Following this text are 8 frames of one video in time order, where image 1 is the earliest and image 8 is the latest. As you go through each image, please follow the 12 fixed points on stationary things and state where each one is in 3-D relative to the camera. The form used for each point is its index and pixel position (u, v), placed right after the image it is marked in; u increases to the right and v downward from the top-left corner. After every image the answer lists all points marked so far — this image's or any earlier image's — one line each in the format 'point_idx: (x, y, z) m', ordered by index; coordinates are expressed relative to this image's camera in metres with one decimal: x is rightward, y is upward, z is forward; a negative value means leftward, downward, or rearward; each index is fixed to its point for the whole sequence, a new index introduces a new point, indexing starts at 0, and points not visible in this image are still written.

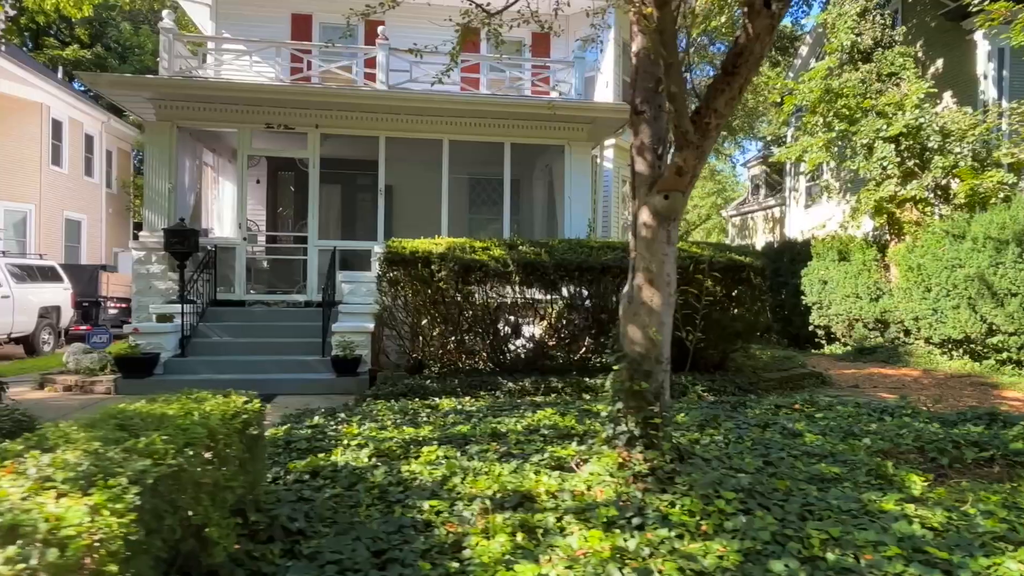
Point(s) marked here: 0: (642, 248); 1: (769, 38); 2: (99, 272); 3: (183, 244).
0: (+0.7, +0.2, +3.6) m
1: (+1.3, +1.3, +3.2) m
2: (-10.1, +0.4, +15.7) m
3: (-4.3, +0.6, +8.3) m
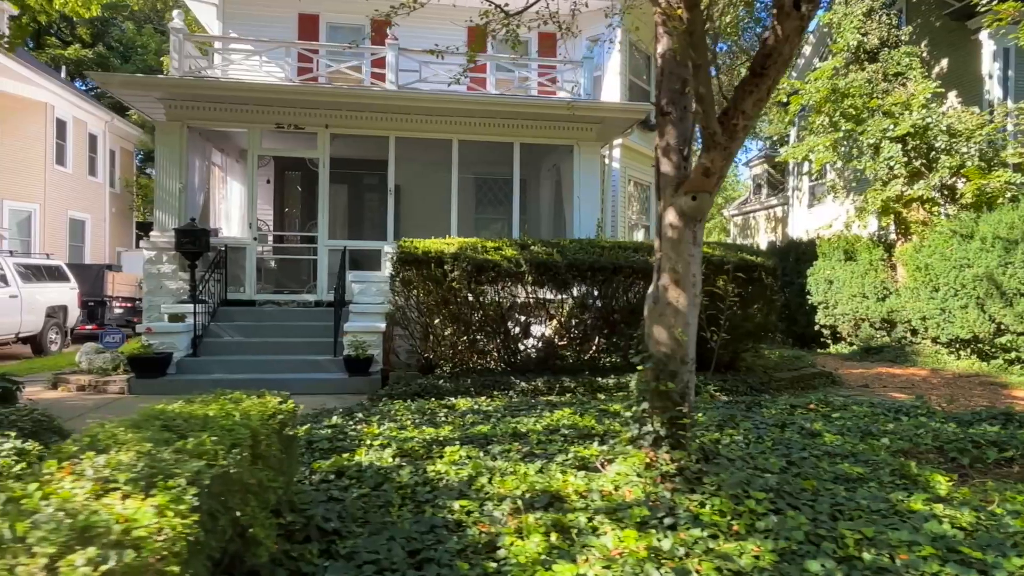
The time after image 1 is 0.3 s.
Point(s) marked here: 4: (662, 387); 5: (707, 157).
0: (+0.9, +0.2, +3.6) m
1: (+1.5, +1.3, +3.3) m
2: (-10.0, +0.4, +15.7) m
3: (-4.1, +0.6, +8.3) m
4: (+0.9, -0.6, +3.6) m
5: (+1.0, +0.7, +3.4) m
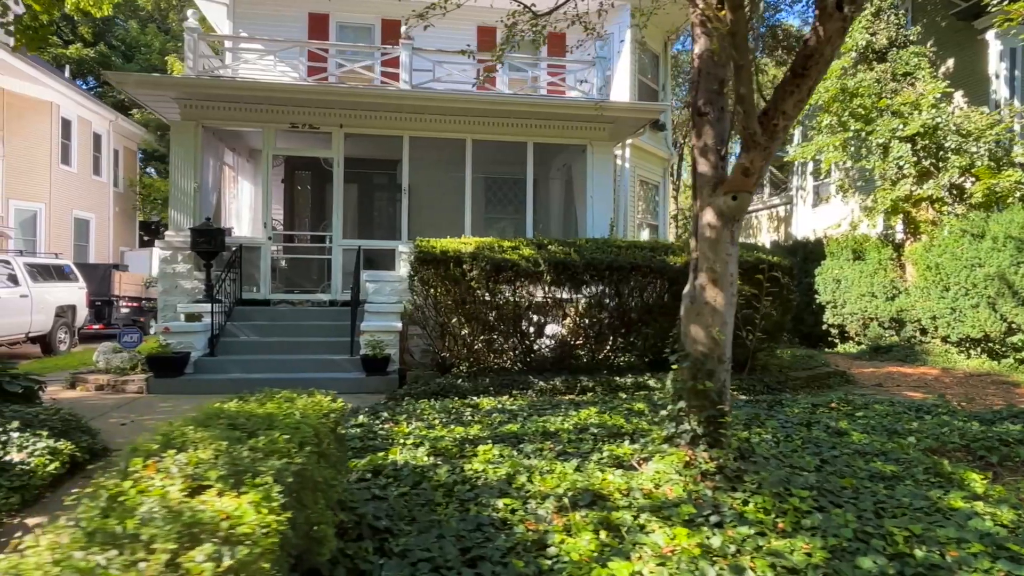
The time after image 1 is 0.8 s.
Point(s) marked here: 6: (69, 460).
0: (+1.1, +0.2, +3.6) m
1: (+1.7, +1.3, +3.3) m
2: (-9.8, +0.4, +15.7) m
3: (-3.9, +0.6, +8.3) m
4: (+1.1, -0.6, +3.6) m
5: (+1.2, +0.7, +3.4) m
6: (-3.1, -1.2, +4.5) m
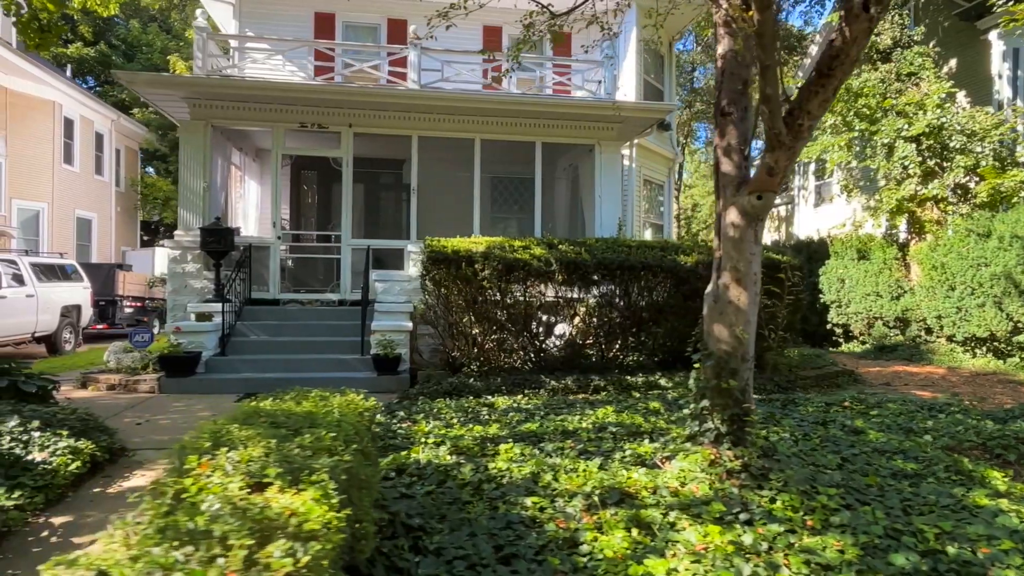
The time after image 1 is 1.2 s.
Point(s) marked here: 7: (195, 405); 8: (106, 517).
0: (+1.2, +0.2, +3.7) m
1: (+1.8, +1.3, +3.3) m
2: (-9.7, +0.4, +15.7) m
3: (-3.8, +0.6, +8.3) m
4: (+1.2, -0.6, +3.7) m
5: (+1.4, +0.7, +3.4) m
6: (-2.9, -1.2, +4.5) m
7: (-3.3, -1.2, +6.6) m
8: (-2.4, -1.3, +3.8) m
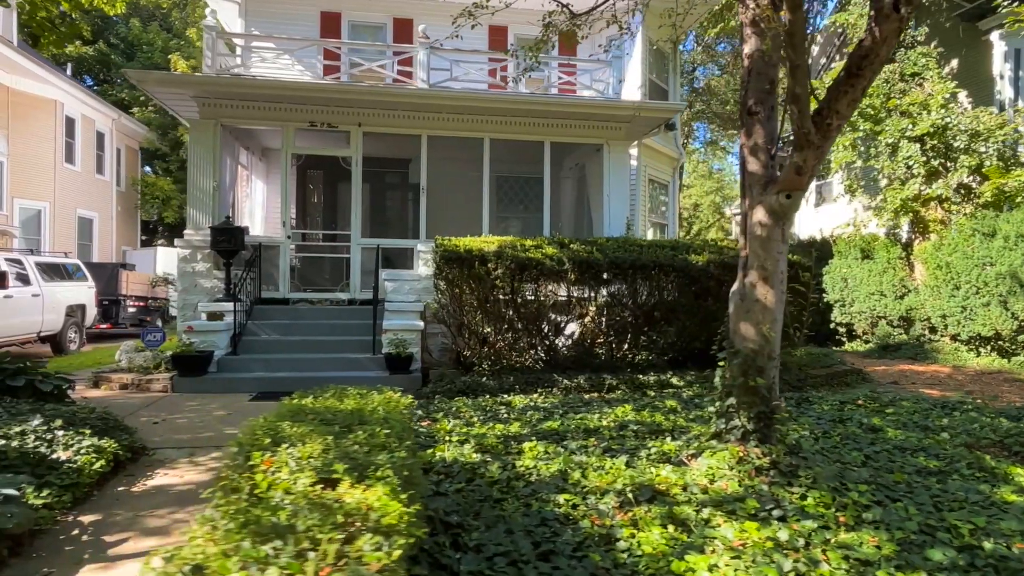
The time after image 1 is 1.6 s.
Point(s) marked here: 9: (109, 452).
0: (+1.4, +0.2, +3.7) m
1: (+2.0, +1.3, +3.3) m
2: (-9.6, +0.4, +15.7) m
3: (-3.7, +0.6, +8.3) m
4: (+1.4, -0.5, +3.7) m
5: (+1.5, +0.7, +3.4) m
6: (-2.8, -1.2, +4.5) m
7: (-3.1, -1.2, +6.6) m
8: (-2.2, -1.3, +3.8) m
9: (-2.8, -1.1, +4.5) m
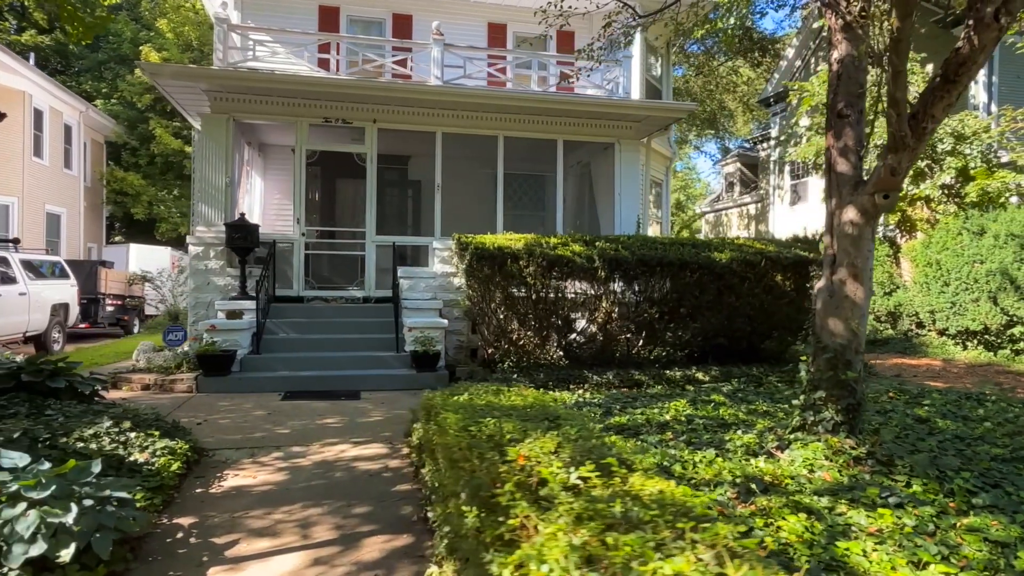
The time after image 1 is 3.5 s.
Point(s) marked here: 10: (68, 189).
0: (+2.0, +0.3, +3.8) m
1: (+2.6, +1.3, +3.5) m
2: (-9.7, +0.5, +15.1) m
3: (-3.4, +0.6, +8.1) m
4: (+2.0, -0.5, +3.8) m
5: (+2.1, +0.7, +3.6) m
6: (-2.2, -1.2, +4.3) m
7: (-2.7, -1.2, +6.4) m
8: (-1.6, -1.3, +3.7) m
9: (-2.2, -1.1, +4.3) m
10: (-13.6, +3.1, +19.8) m
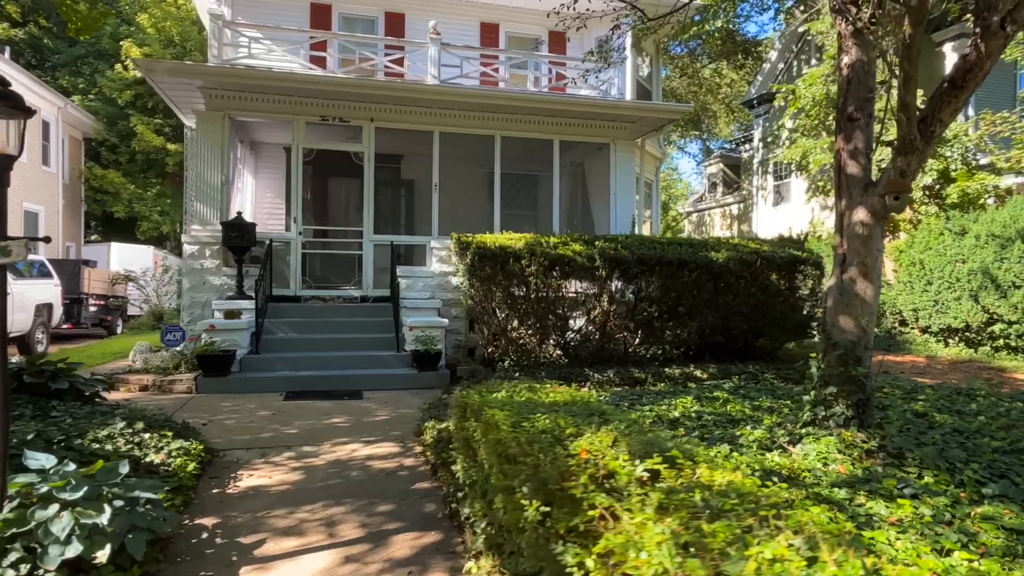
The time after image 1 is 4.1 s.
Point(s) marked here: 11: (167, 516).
0: (+2.1, +0.3, +3.9) m
1: (+2.7, +1.3, +3.6) m
2: (-10.0, +0.5, +14.8) m
3: (-3.4, +0.6, +8.1) m
4: (+2.1, -0.5, +3.9) m
5: (+2.3, +0.7, +3.7) m
6: (-2.1, -1.2, +4.3) m
7: (-2.7, -1.2, +6.4) m
8: (-1.5, -1.3, +3.7) m
9: (-2.1, -1.1, +4.3) m
10: (-14.0, +3.1, +19.4) m
11: (-1.7, -1.1, +3.2) m
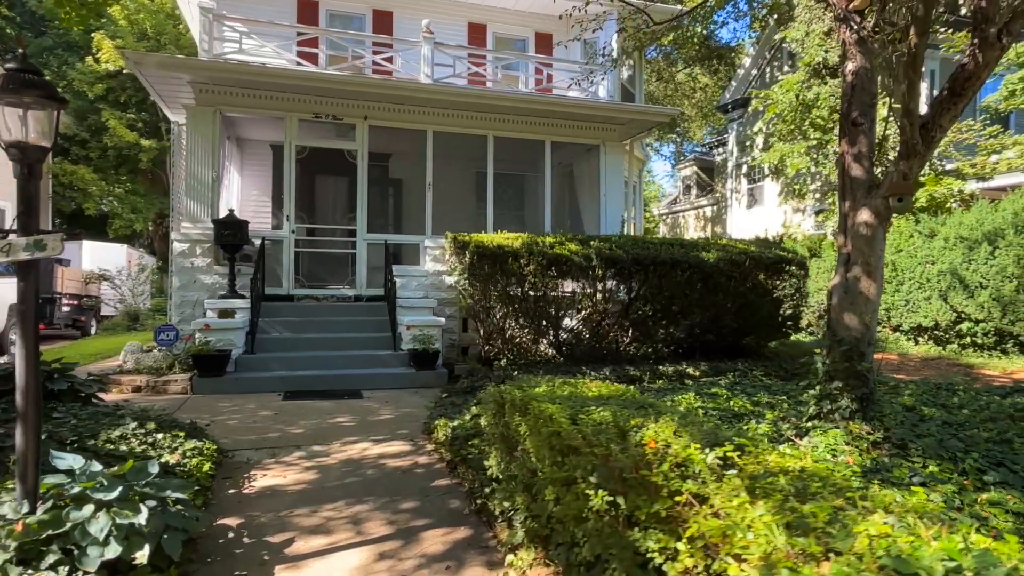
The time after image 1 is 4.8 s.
0: (+2.2, +0.3, +4.1) m
1: (+2.8, +1.3, +3.8) m
2: (-10.3, +0.5, +14.5) m
3: (-3.4, +0.6, +8.0) m
4: (+2.2, -0.5, +4.1) m
5: (+2.4, +0.7, +3.9) m
6: (-2.0, -1.2, +4.3) m
7: (-2.6, -1.2, +6.4) m
8: (-1.4, -1.3, +3.7) m
9: (-2.0, -1.1, +4.3) m
10: (-14.6, +3.1, +18.9) m
11: (-1.5, -1.1, +3.2) m
